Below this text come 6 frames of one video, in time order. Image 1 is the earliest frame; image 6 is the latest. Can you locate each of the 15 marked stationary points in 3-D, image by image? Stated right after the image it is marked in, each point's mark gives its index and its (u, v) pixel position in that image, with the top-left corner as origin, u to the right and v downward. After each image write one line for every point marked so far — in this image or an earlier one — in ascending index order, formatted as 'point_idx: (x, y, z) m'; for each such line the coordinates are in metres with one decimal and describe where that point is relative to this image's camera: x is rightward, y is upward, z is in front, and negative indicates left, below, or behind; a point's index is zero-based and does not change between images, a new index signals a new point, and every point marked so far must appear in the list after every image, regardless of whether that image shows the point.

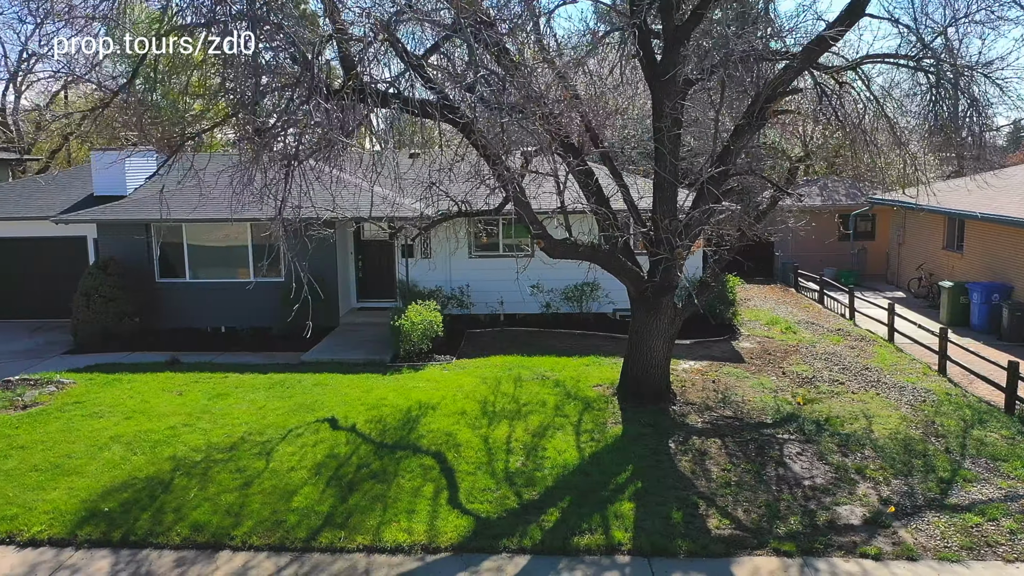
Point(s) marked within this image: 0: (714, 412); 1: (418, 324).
0: (+2.2, -1.3, +8.2) m
1: (-1.2, -0.5, +10.0) m
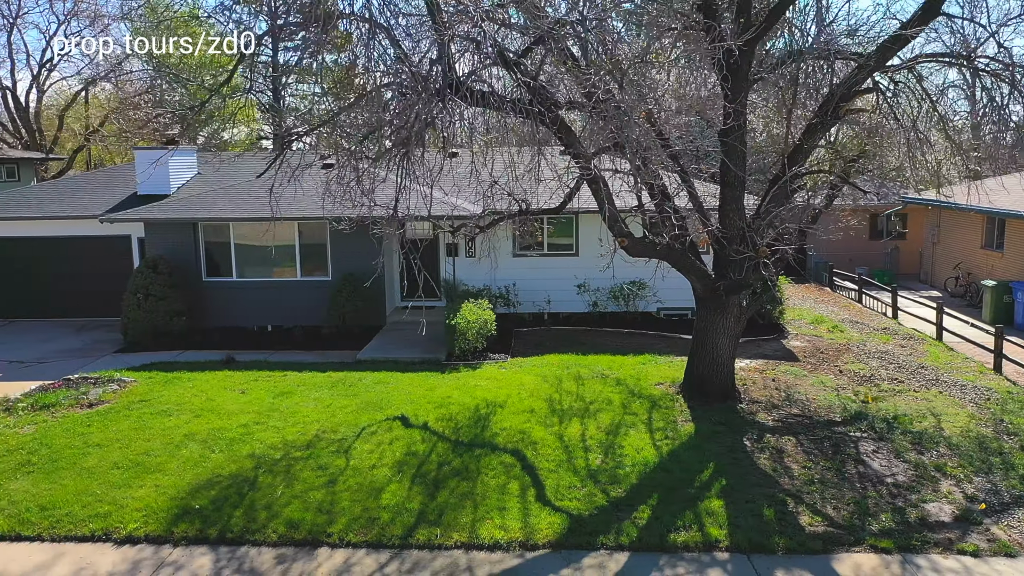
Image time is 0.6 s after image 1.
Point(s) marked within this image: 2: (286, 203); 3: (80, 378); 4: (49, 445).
0: (+2.9, -1.3, +8.2) m
1: (-0.5, -0.5, +10.0) m
2: (-3.5, +1.3, +11.9) m
3: (-5.2, -1.1, +9.2) m
4: (-4.5, -1.5, +7.4) m
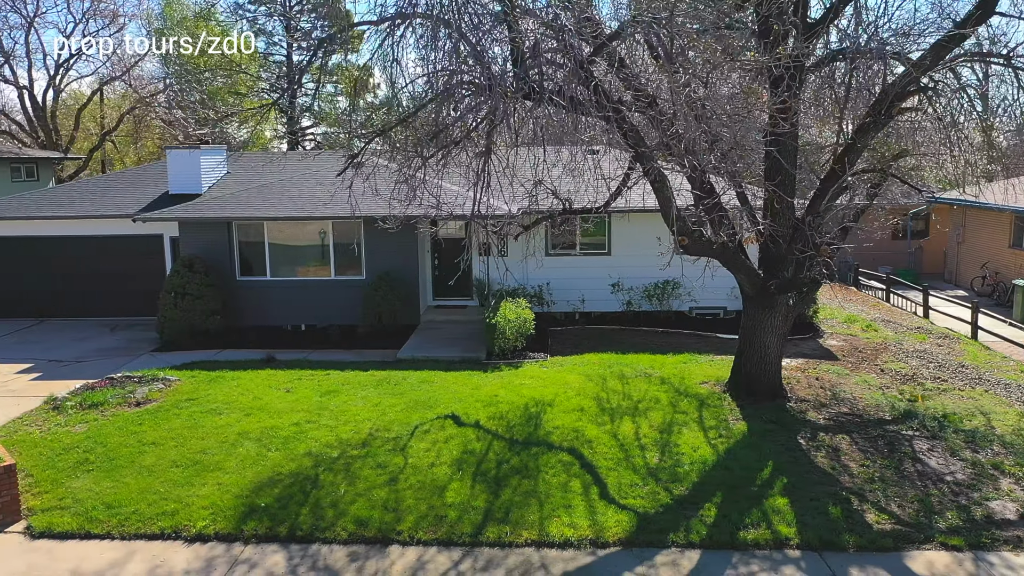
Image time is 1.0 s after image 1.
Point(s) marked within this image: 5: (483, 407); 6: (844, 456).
0: (+3.4, -1.3, +8.2) m
1: (0.0, -0.5, +10.1) m
2: (-3.0, +1.3, +11.9) m
3: (-4.7, -1.1, +9.3) m
4: (-4.0, -1.5, +7.4) m
5: (-0.3, -1.3, +8.2) m
6: (+3.1, -1.6, +7.1) m
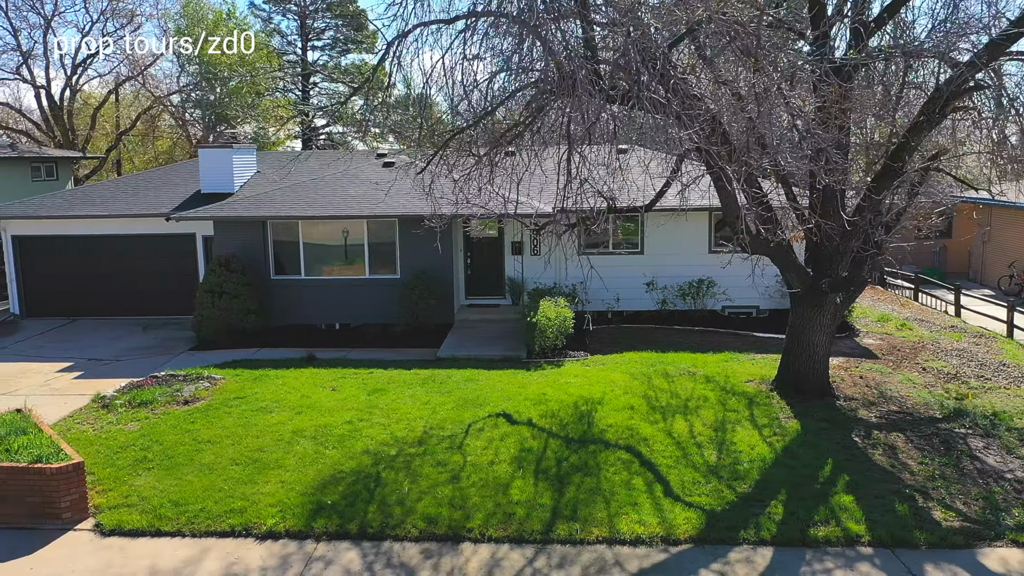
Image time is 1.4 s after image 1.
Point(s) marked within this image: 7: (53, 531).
0: (+4.0, -1.3, +8.2) m
1: (+0.6, -0.4, +10.1) m
2: (-2.4, +1.3, +11.9) m
3: (-4.2, -1.1, +9.3) m
4: (-3.4, -1.5, +7.5) m
5: (+0.2, -1.3, +8.2) m
6: (+3.6, -1.5, +7.1) m
7: (-3.6, -1.9, +5.9) m
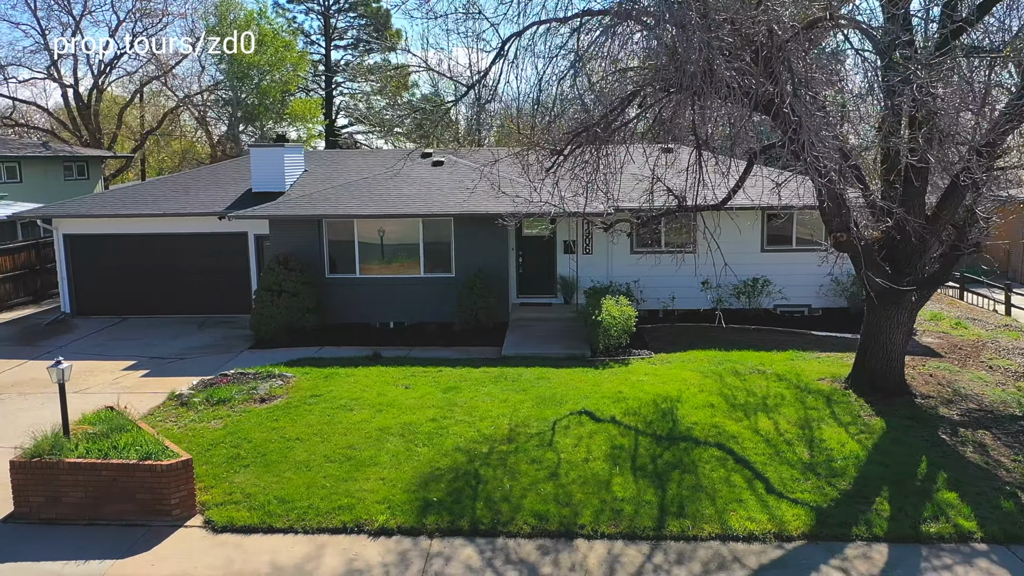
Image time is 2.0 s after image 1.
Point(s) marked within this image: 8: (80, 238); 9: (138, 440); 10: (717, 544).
0: (+4.8, -1.3, +8.2) m
1: (+1.4, -0.4, +10.1) m
2: (-1.6, +1.4, +11.9) m
3: (-3.3, -1.1, +9.3) m
4: (-2.6, -1.5, +7.5) m
5: (+1.1, -1.2, +8.3) m
6: (+4.5, -1.5, +7.1) m
7: (-2.7, -1.9, +6.0) m
8: (-7.4, +0.8, +12.9) m
9: (-3.1, -1.3, +6.4) m
10: (+1.5, -1.9, +5.7) m
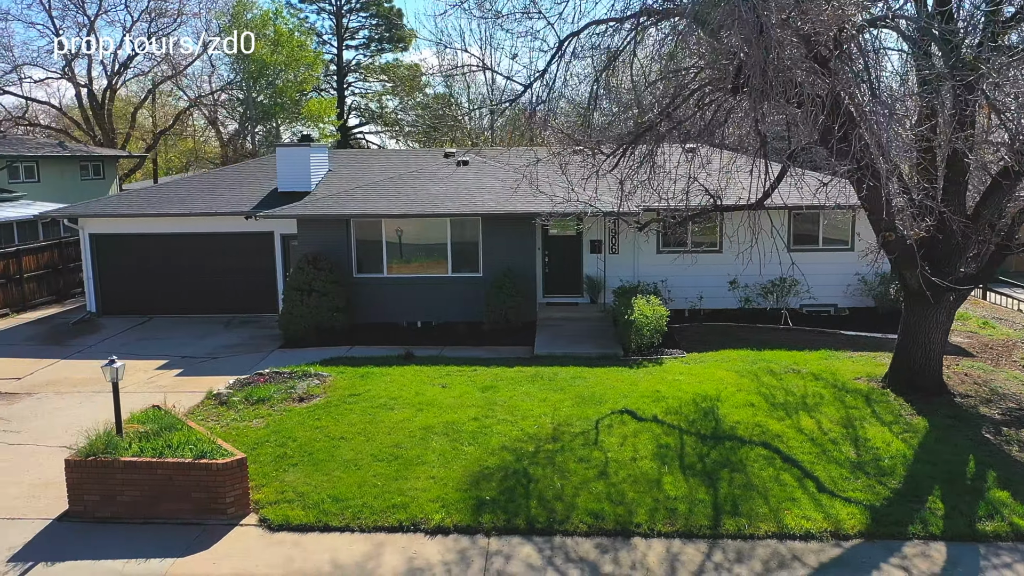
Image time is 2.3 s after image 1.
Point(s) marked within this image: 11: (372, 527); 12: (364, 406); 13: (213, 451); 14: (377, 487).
0: (+5.3, -1.3, +8.3) m
1: (+1.9, -0.4, +10.1) m
2: (-1.2, +1.4, +11.9) m
3: (-2.9, -1.0, +9.3) m
4: (-2.2, -1.5, +7.5) m
5: (+1.5, -1.2, +8.3) m
6: (+4.9, -1.5, +7.1) m
7: (-2.3, -1.9, +6.0) m
8: (-6.9, +0.9, +12.9) m
9: (-2.7, -1.3, +6.4) m
10: (+2.0, -1.9, +5.7) m
11: (-1.1, -1.8, +5.9) m
12: (-1.6, -1.3, +8.2) m
13: (-2.4, -1.3, +6.2) m
14: (-1.1, -1.7, +6.4) m
